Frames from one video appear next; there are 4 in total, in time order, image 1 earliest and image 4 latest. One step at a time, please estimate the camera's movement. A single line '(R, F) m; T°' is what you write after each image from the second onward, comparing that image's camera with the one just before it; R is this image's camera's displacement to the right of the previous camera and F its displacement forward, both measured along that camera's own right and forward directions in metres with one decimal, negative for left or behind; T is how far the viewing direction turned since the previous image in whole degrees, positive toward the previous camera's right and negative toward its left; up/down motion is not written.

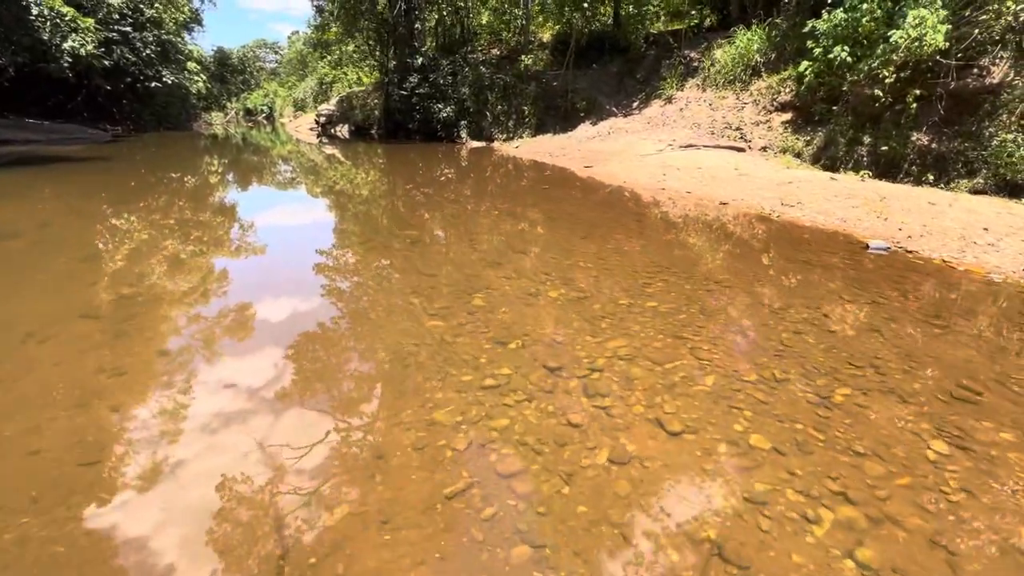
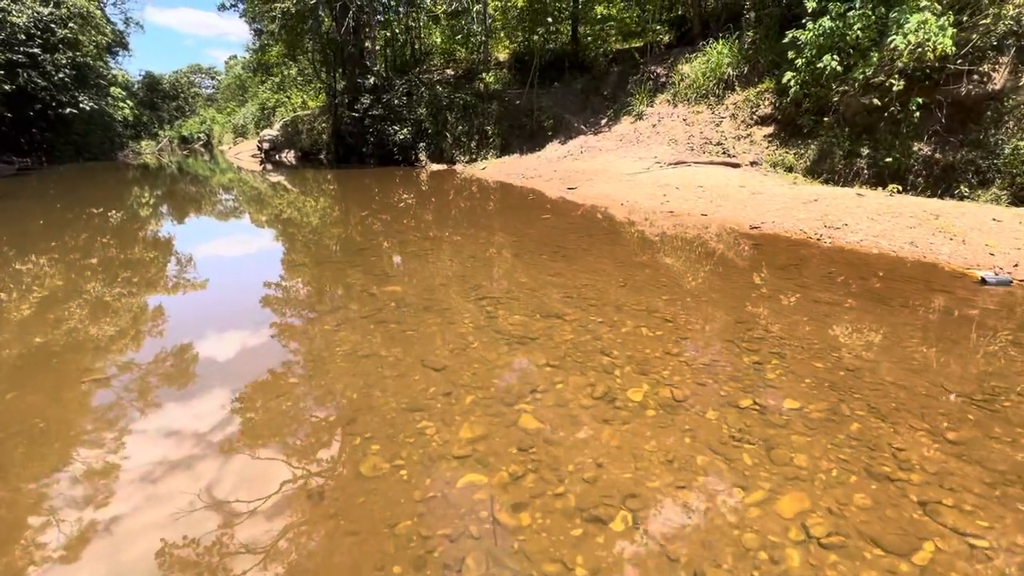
(-0.5, +1.2) m; +5°
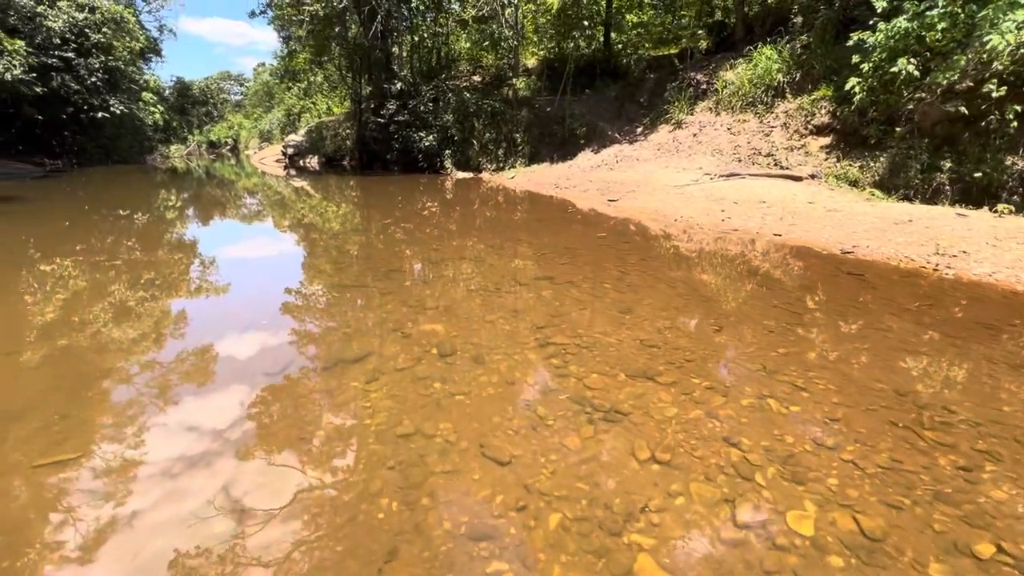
(-0.3, +0.7) m; -2°
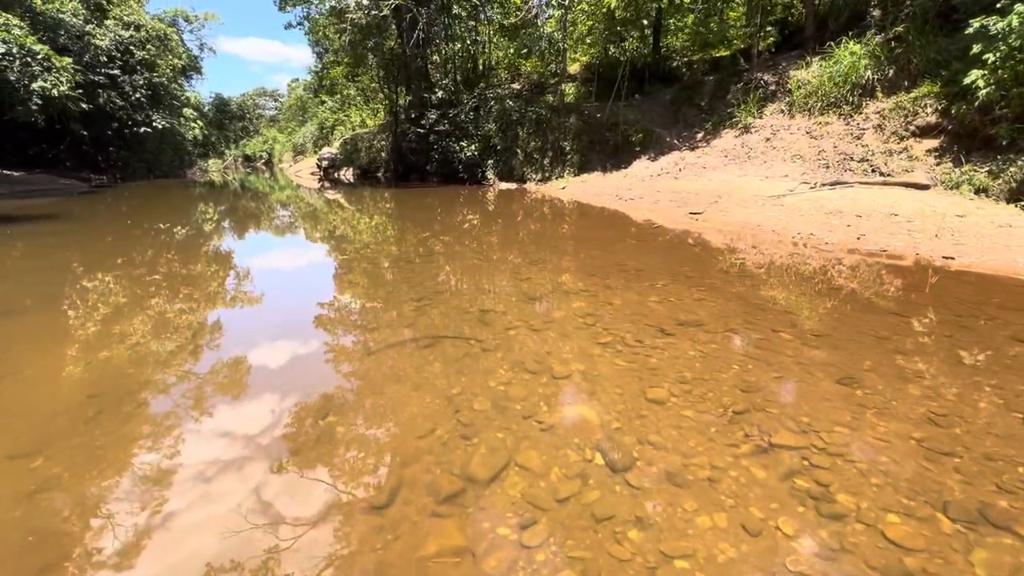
(-0.7, +0.9) m; -3°
